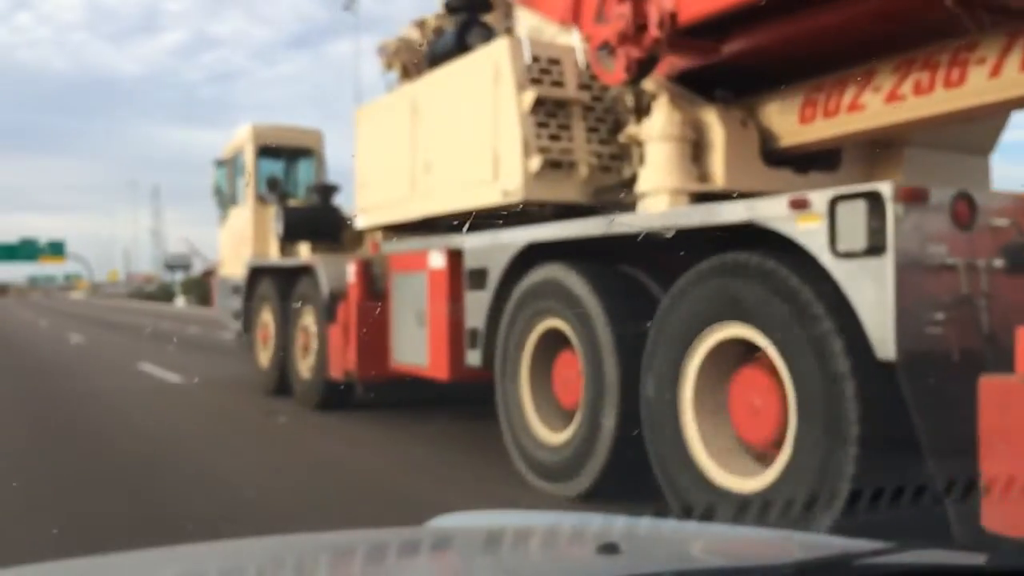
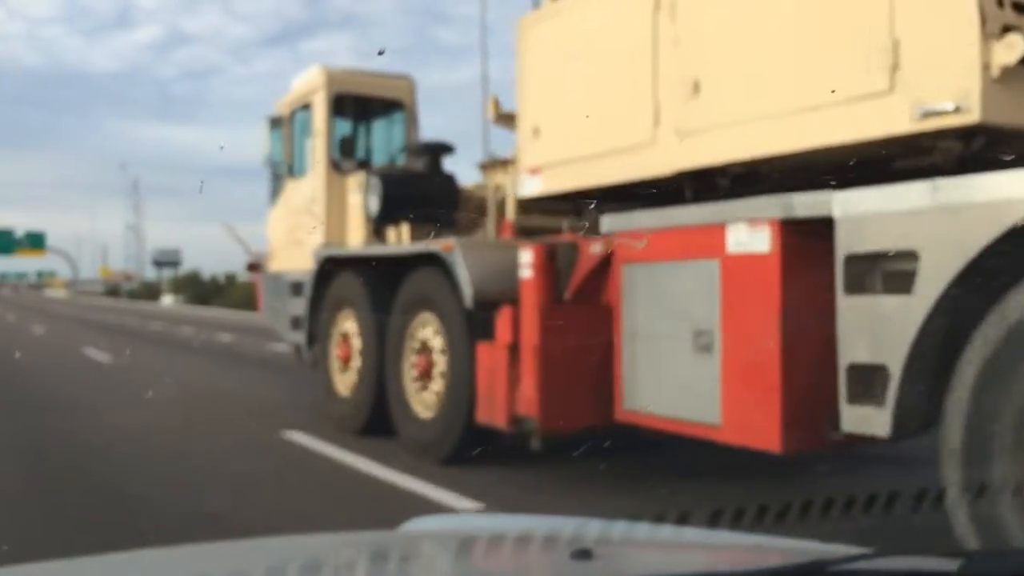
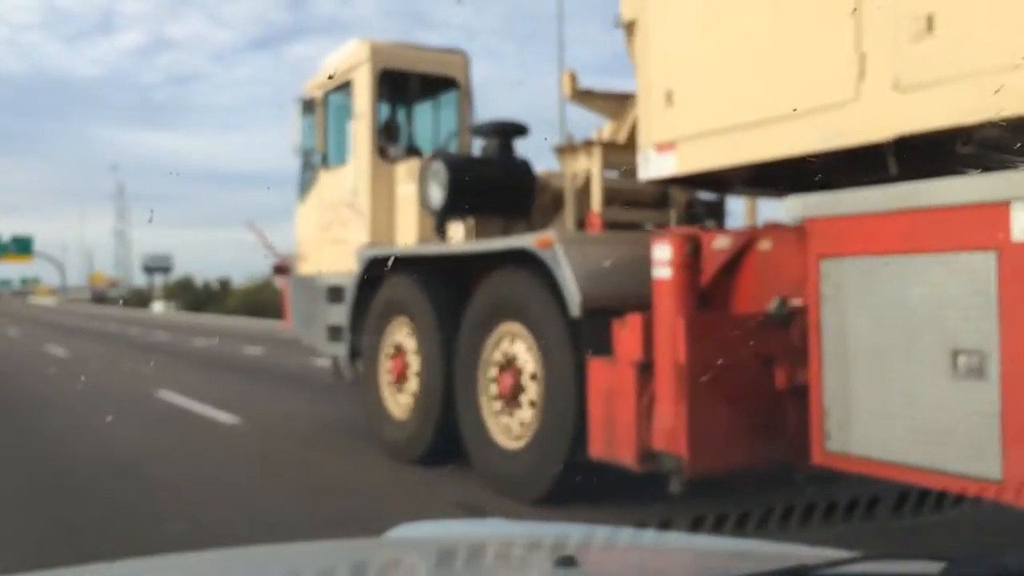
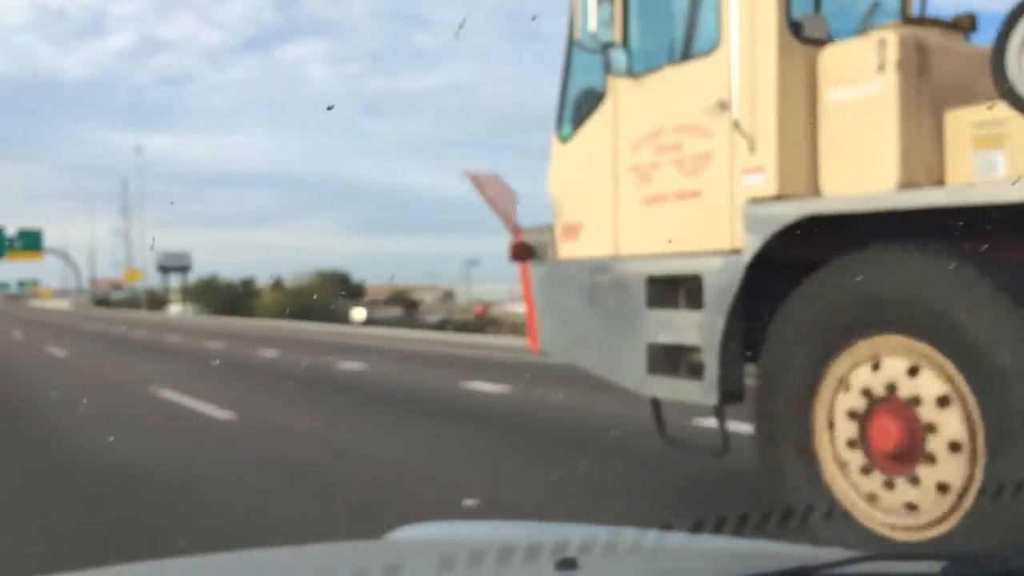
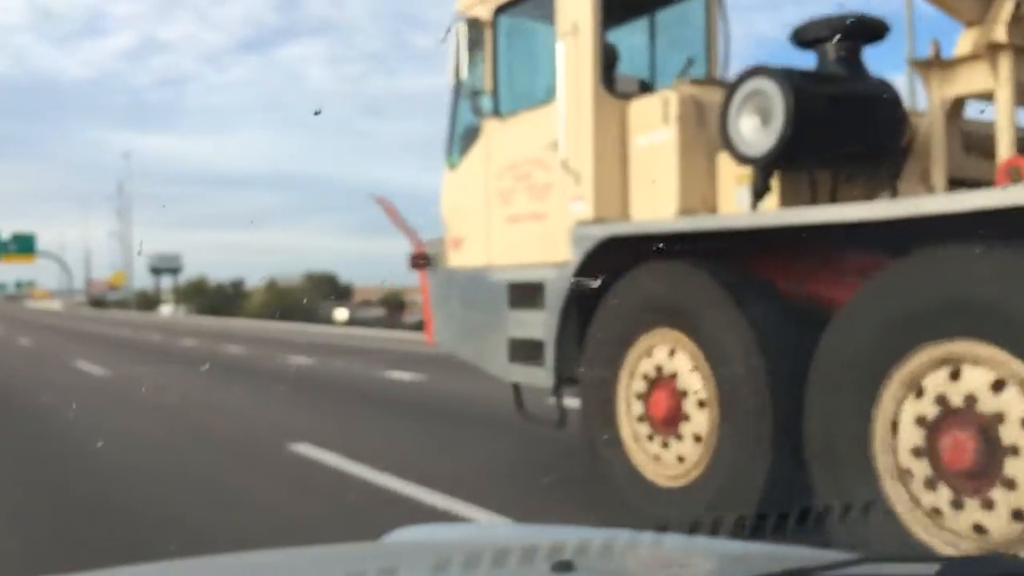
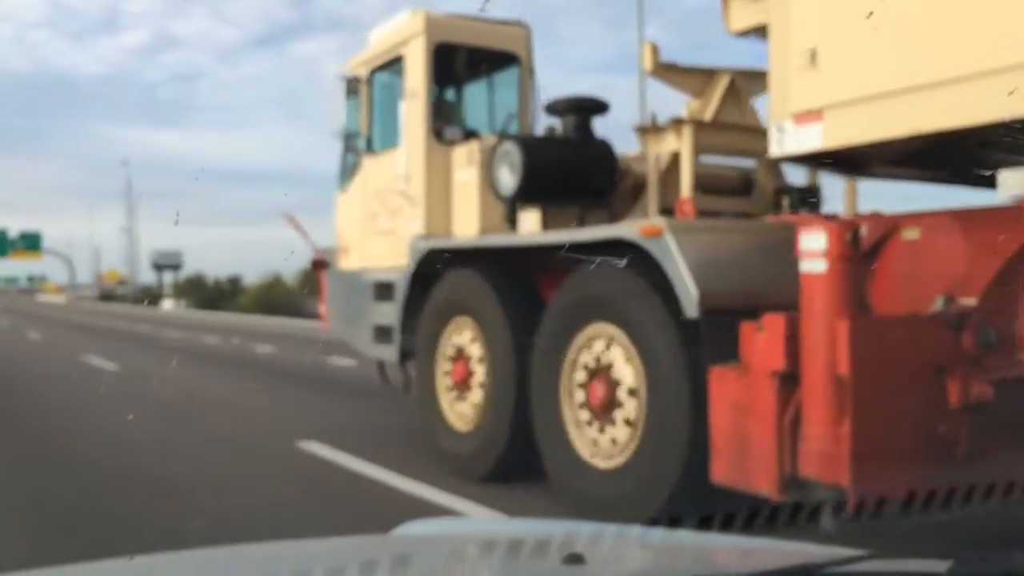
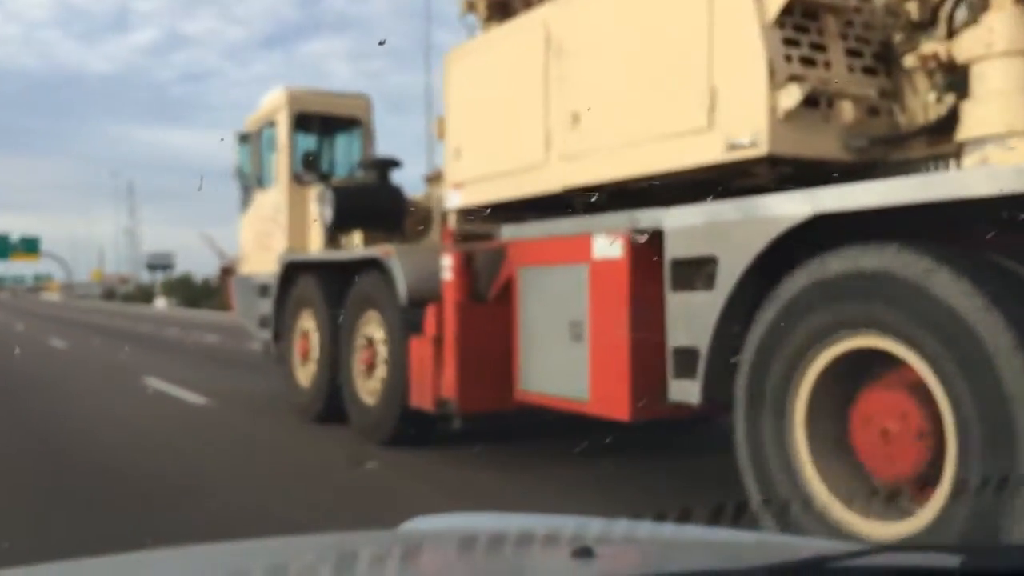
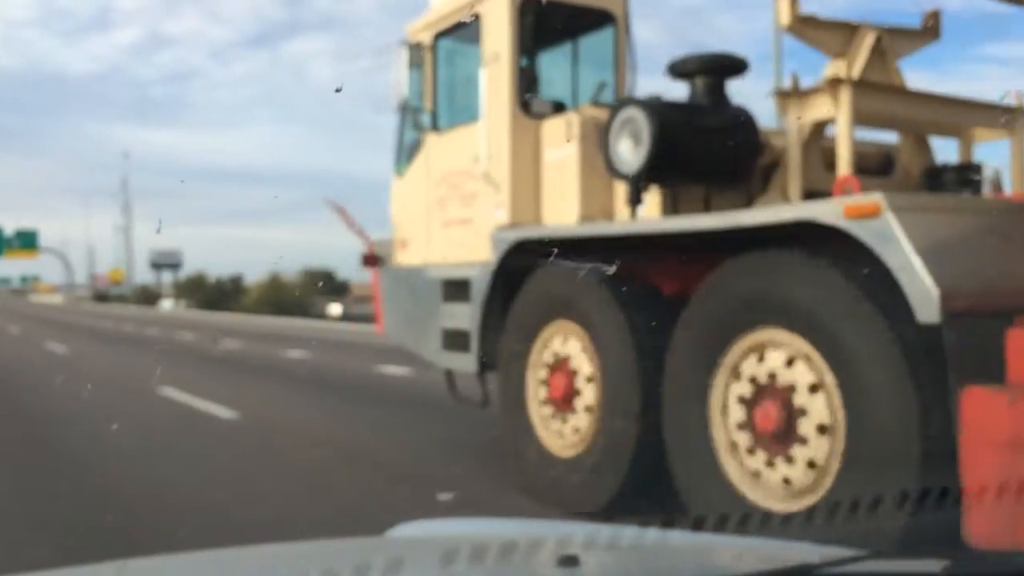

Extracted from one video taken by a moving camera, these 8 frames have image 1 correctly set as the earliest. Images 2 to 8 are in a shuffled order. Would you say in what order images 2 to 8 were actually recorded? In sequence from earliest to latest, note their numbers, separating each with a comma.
7, 2, 3, 6, 8, 5, 4
